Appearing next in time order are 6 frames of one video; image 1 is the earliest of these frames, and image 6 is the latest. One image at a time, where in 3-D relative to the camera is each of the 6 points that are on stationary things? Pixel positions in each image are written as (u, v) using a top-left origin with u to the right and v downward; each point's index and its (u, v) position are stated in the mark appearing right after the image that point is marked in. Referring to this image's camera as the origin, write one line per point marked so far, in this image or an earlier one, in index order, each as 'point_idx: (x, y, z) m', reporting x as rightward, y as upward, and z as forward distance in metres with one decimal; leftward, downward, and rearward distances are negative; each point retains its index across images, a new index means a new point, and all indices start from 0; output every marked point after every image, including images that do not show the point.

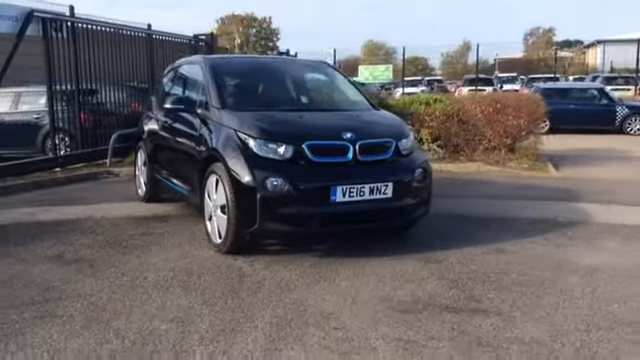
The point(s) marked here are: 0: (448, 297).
0: (+0.9, -0.8, +4.6) m
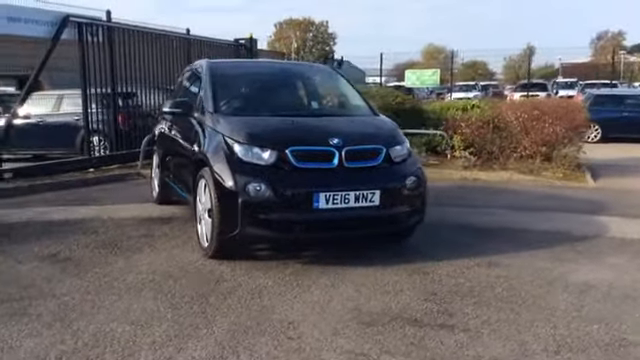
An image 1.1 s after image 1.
0: (+0.7, -0.9, +4.4) m
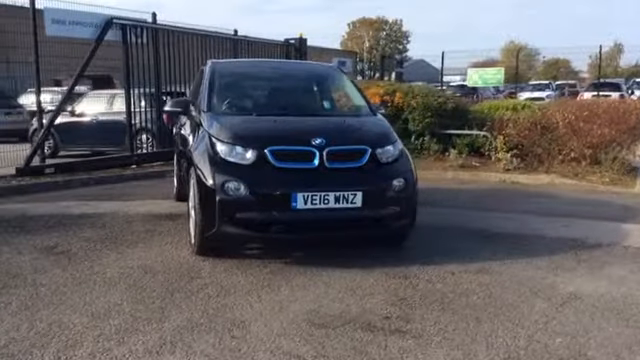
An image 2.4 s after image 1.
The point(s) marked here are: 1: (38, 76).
0: (+0.4, -0.9, +4.3) m
1: (-4.7, +1.8, +10.6) m
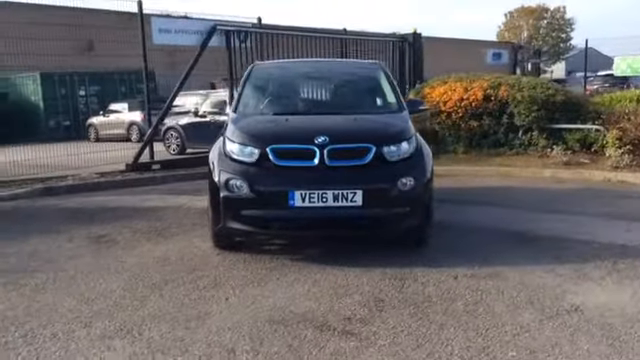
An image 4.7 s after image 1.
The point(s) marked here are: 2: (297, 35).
0: (+0.2, -0.9, +4.3) m
1: (-3.2, +1.9, +11.6) m
2: (-0.5, +3.0, +13.4) m
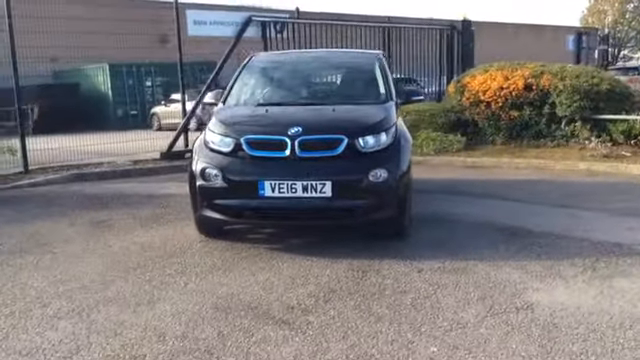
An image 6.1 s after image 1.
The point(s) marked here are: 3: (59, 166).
0: (-0.2, -0.8, +4.3) m
1: (-2.6, +2.1, +11.9) m
2: (+0.3, +3.2, +13.4) m
3: (-4.3, +0.2, +10.6) m
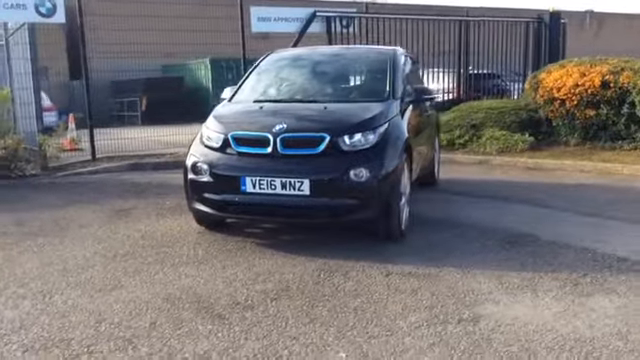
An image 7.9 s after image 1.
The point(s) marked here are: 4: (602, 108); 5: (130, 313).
0: (-0.6, -0.8, +4.4) m
1: (-1.4, +2.3, +12.2) m
2: (+1.7, +3.3, +13.1) m
3: (-3.4, +0.4, +11.2) m
4: (+5.1, +1.3, +11.6) m
5: (-1.2, -0.9, +4.2) m
